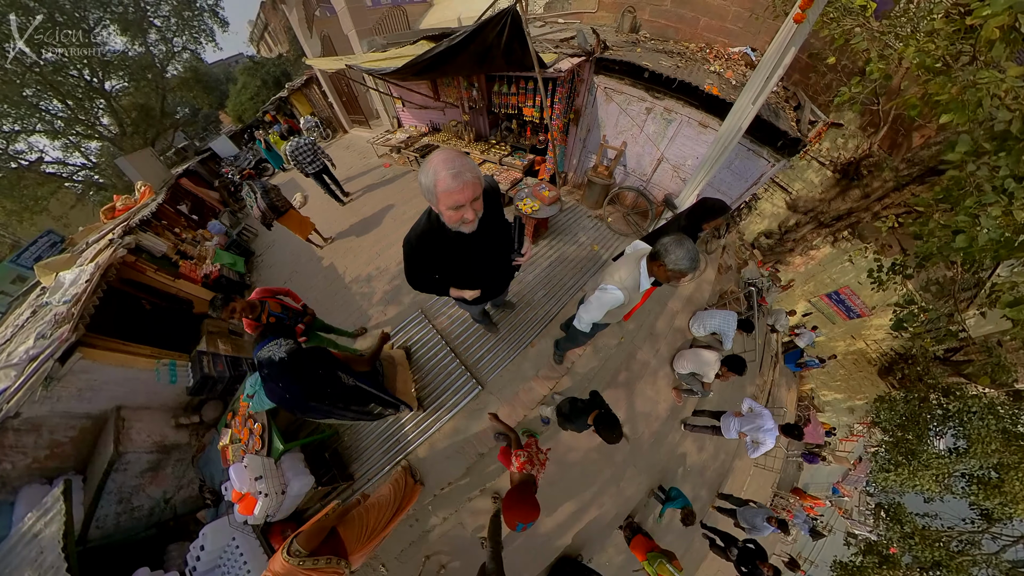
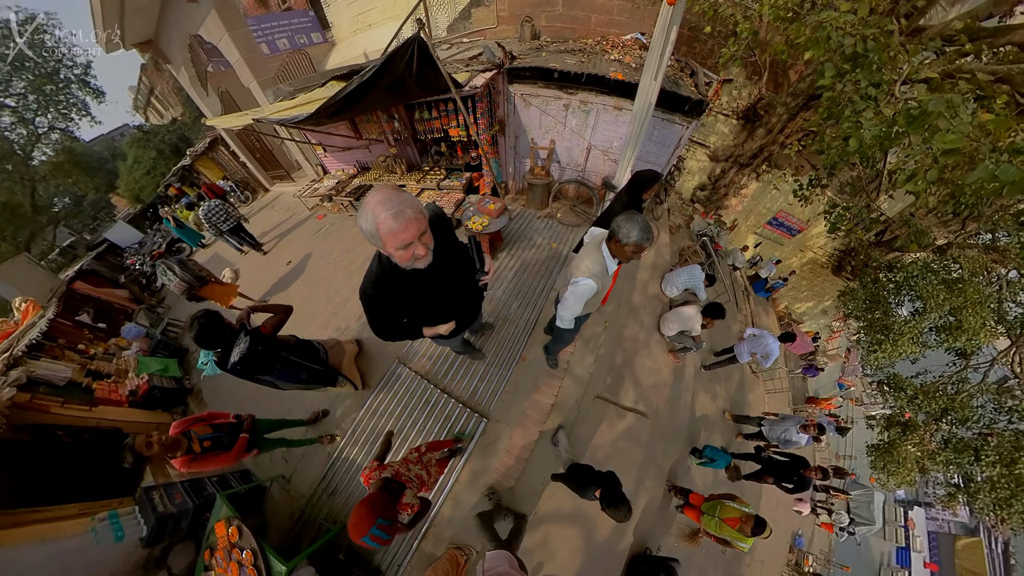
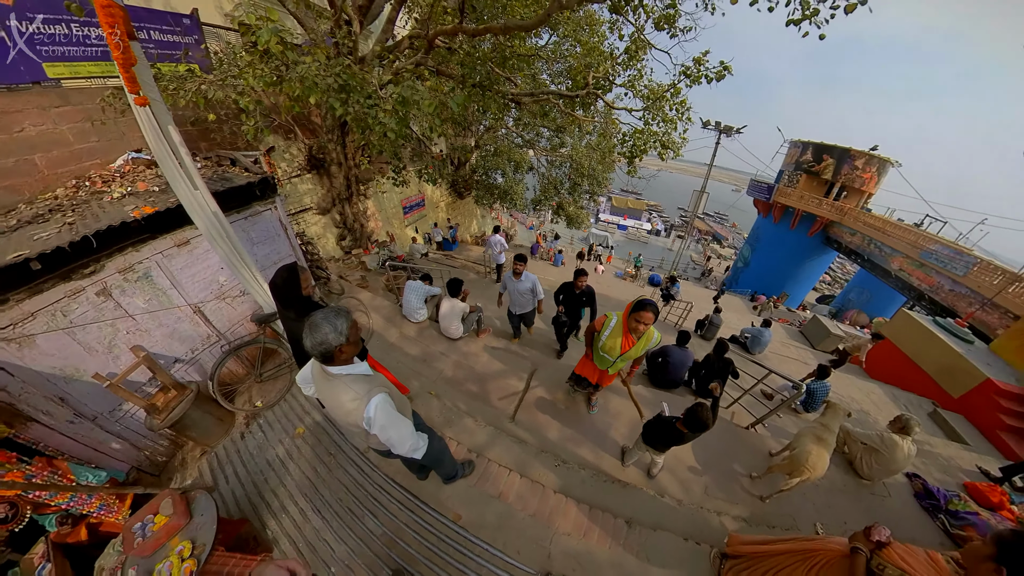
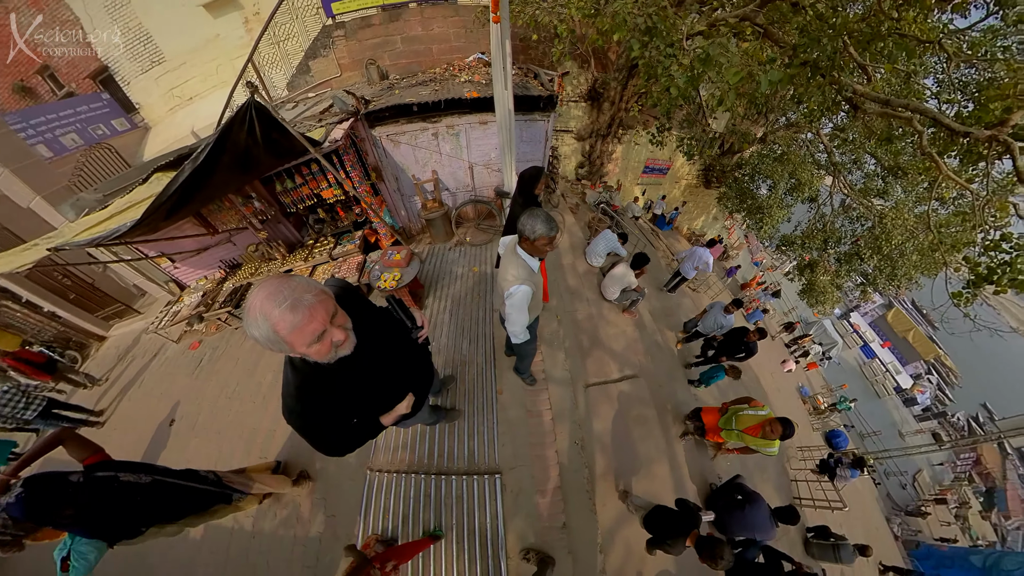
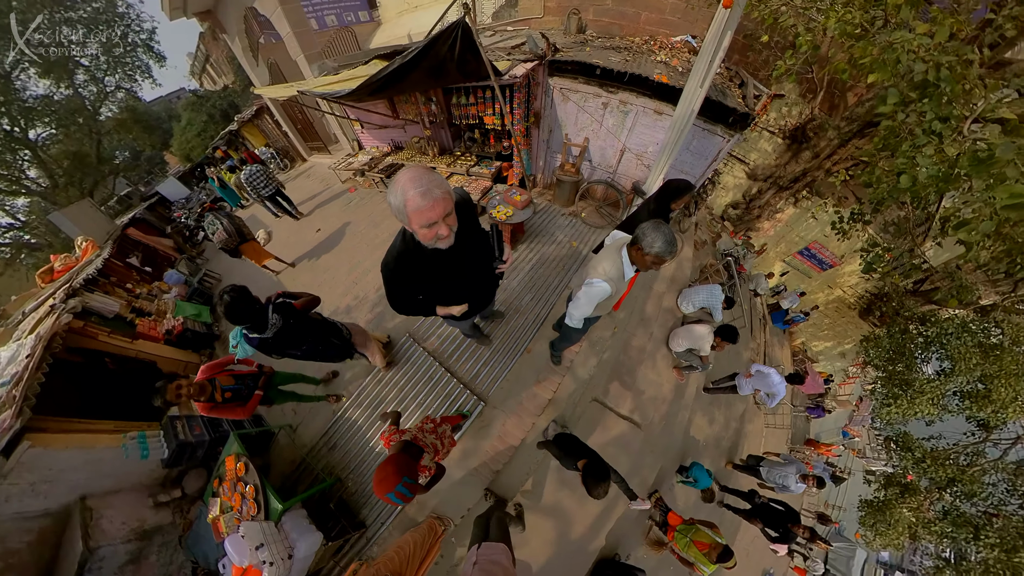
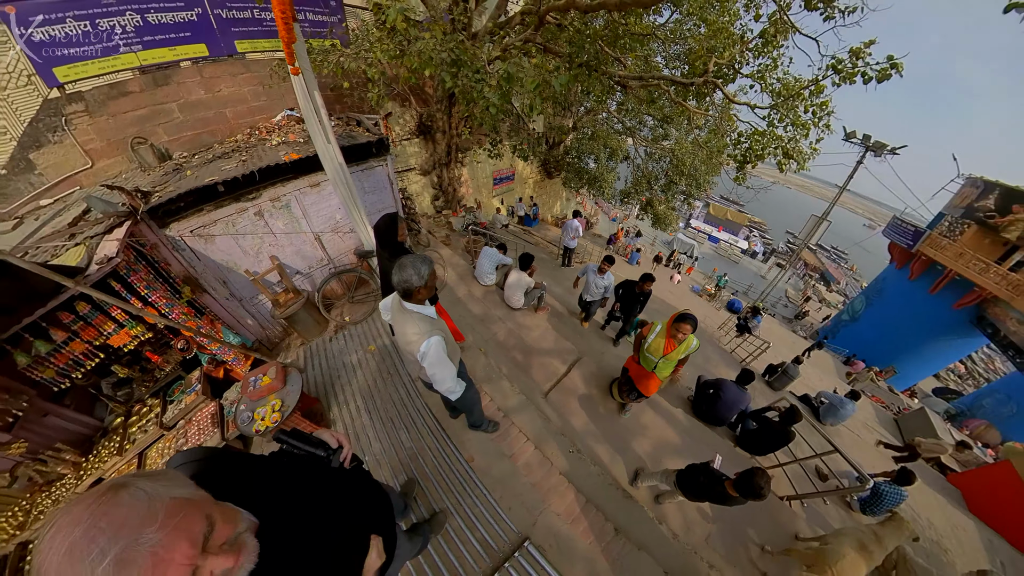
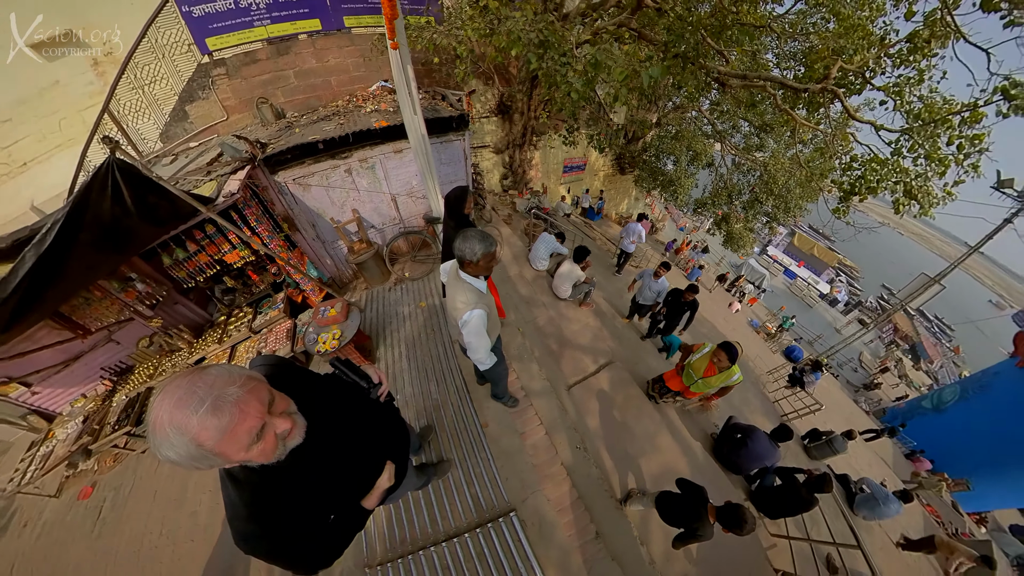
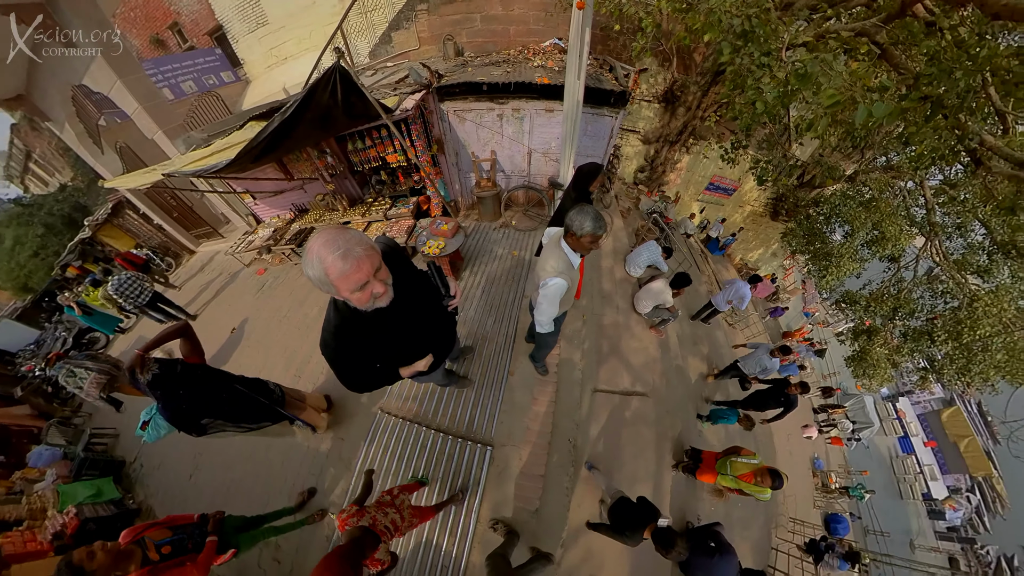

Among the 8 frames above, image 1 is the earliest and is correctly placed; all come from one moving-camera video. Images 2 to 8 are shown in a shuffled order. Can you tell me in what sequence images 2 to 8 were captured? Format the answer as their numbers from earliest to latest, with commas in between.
5, 2, 8, 4, 7, 6, 3
